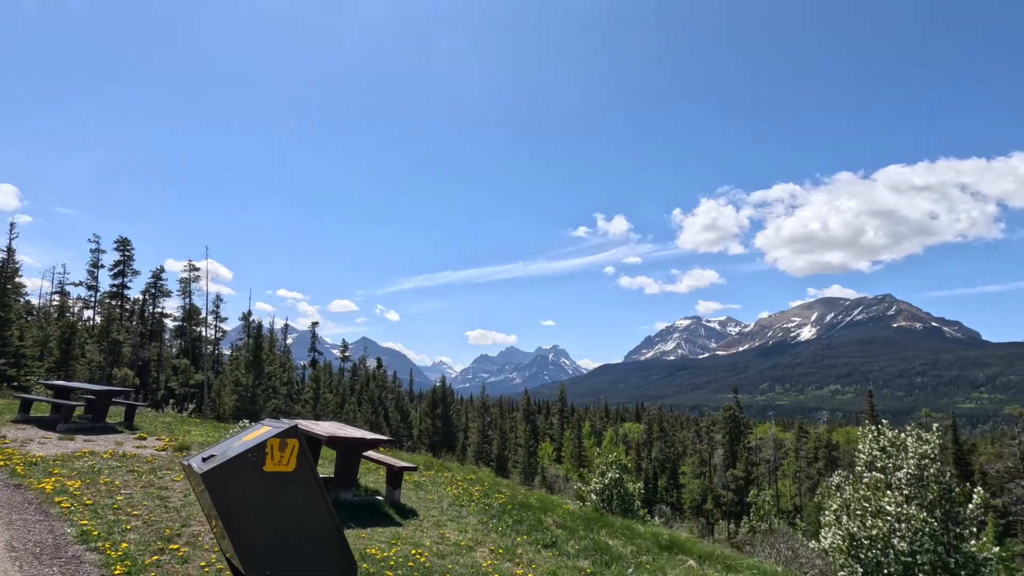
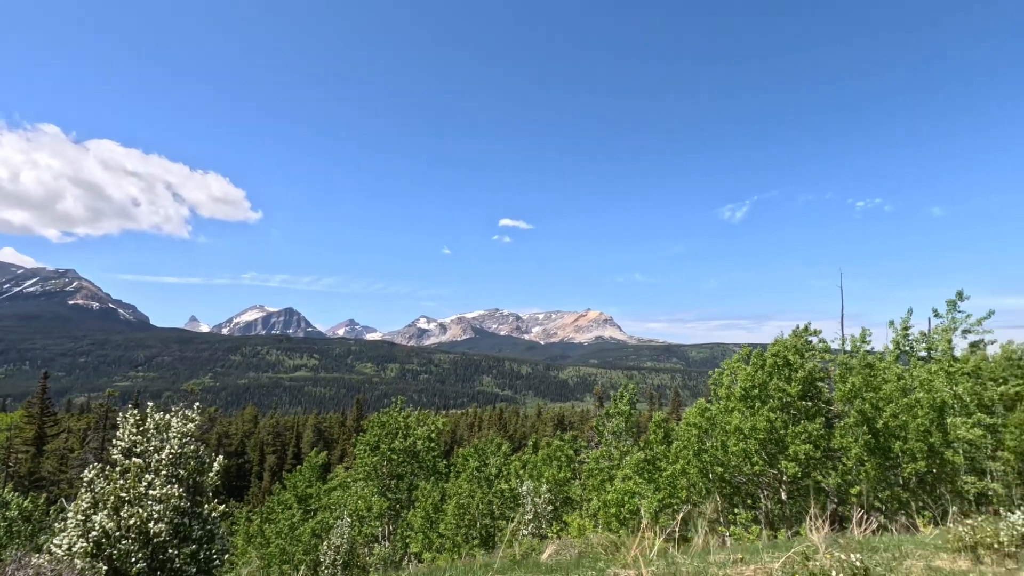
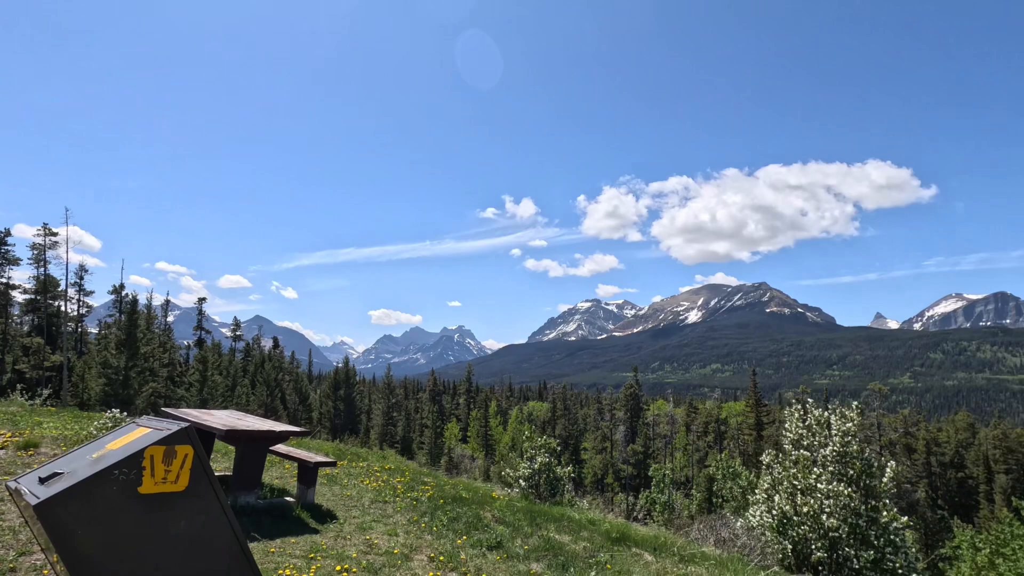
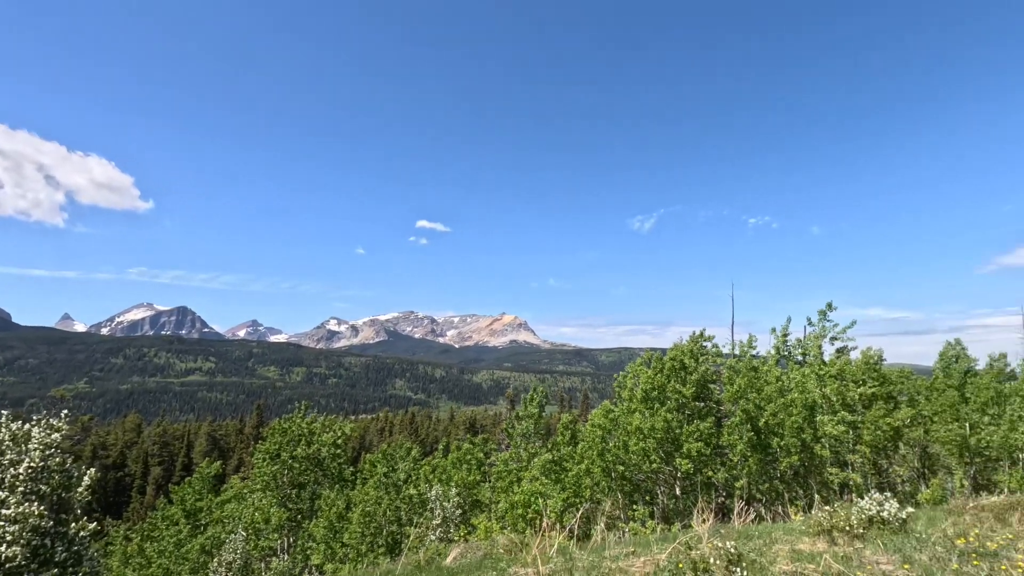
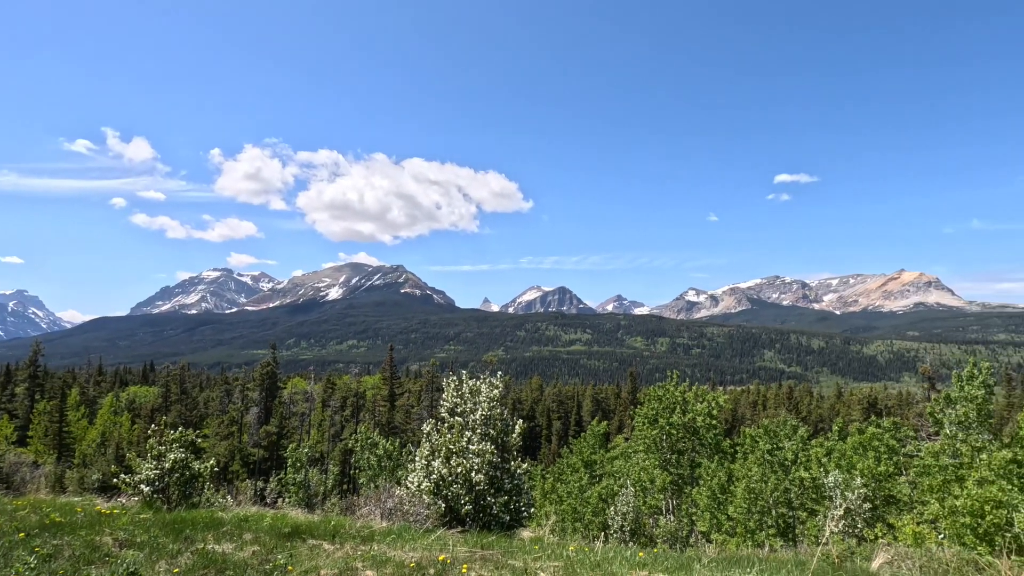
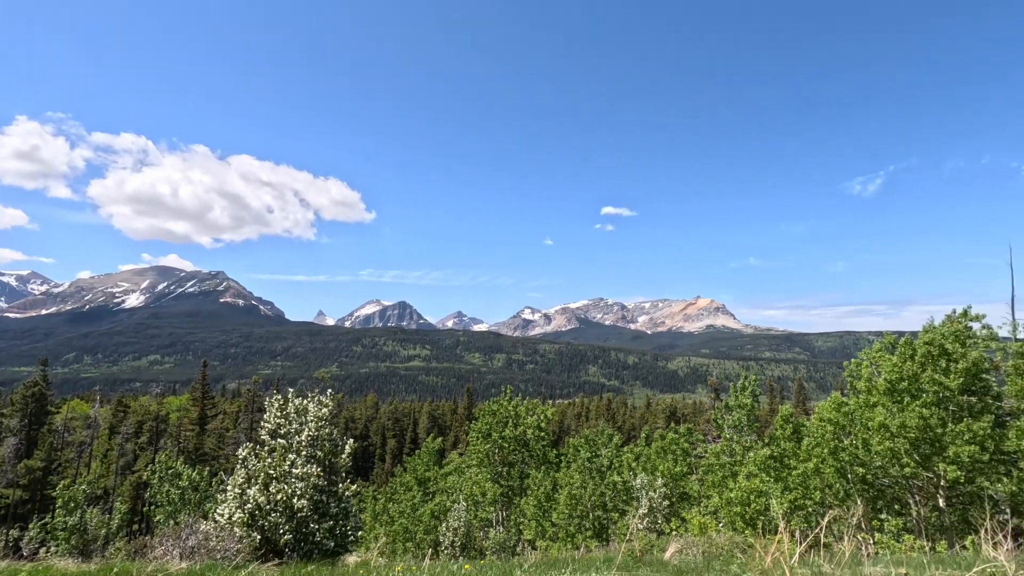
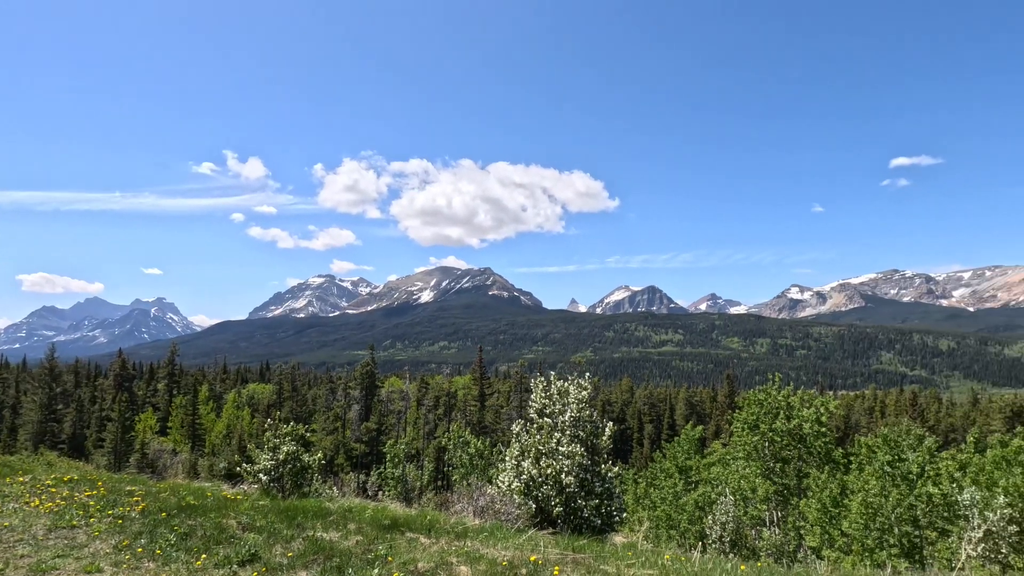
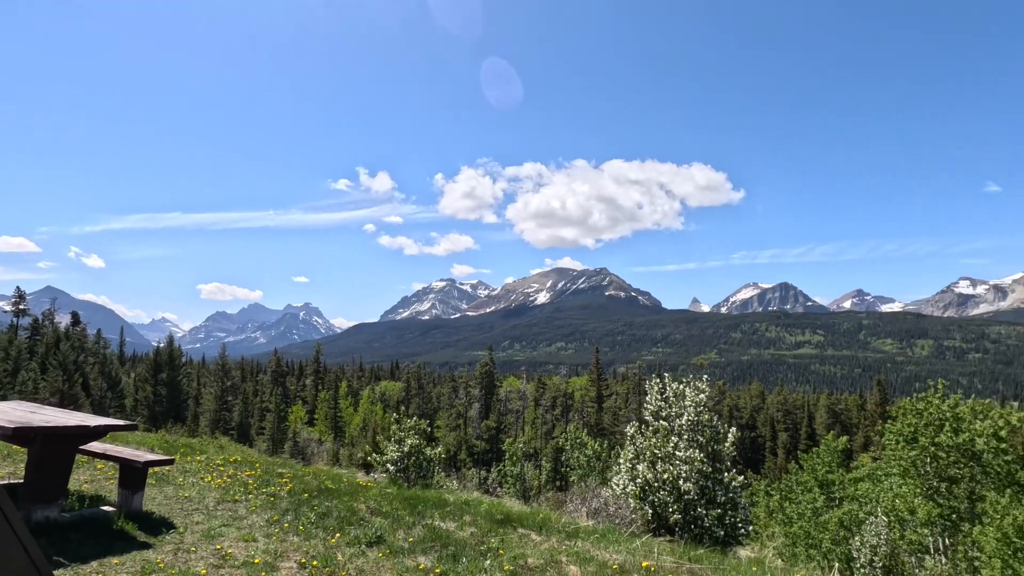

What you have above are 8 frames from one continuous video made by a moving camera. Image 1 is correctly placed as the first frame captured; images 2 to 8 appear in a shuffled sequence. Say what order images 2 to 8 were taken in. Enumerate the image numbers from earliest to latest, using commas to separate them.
3, 8, 7, 5, 6, 2, 4
